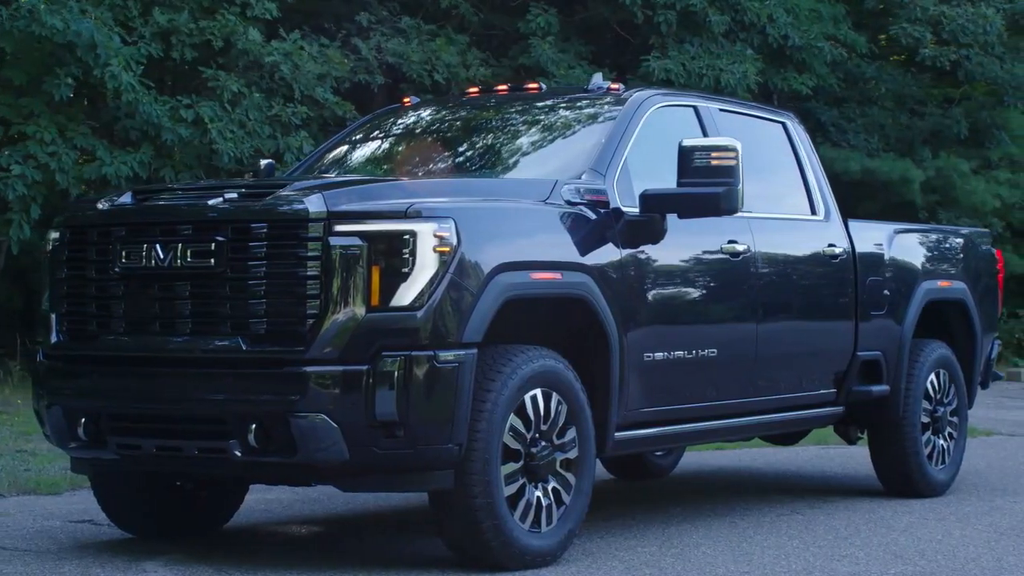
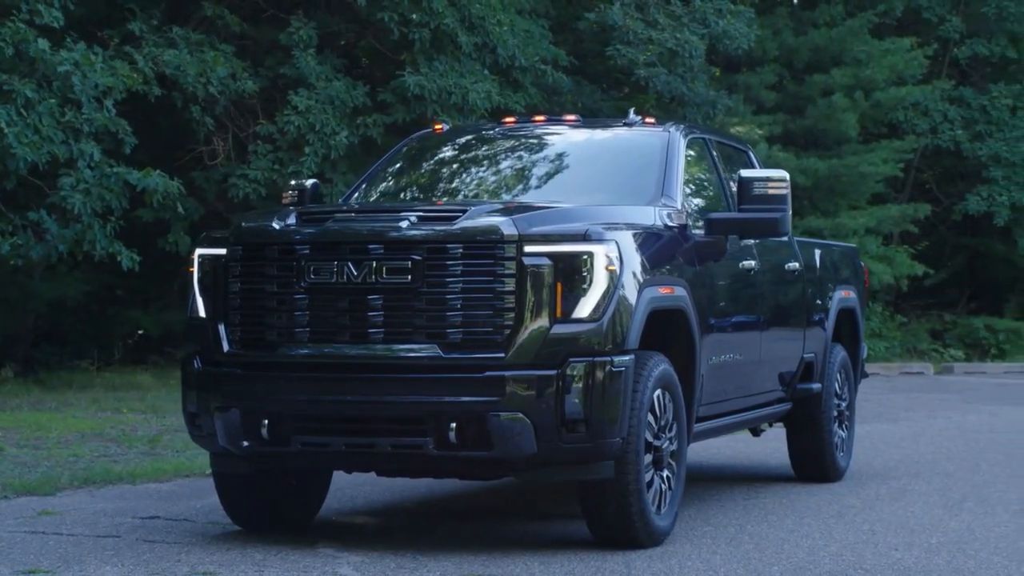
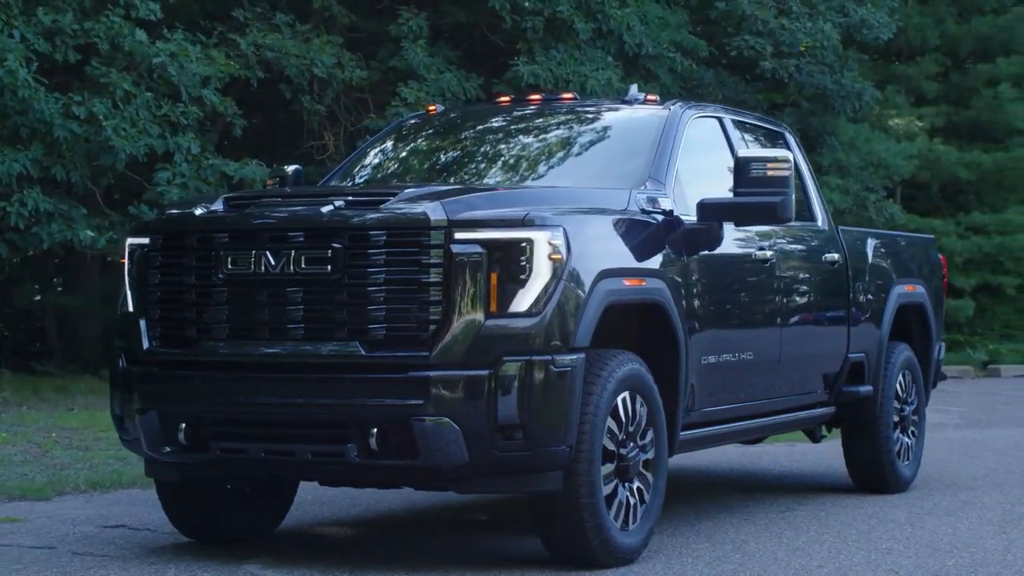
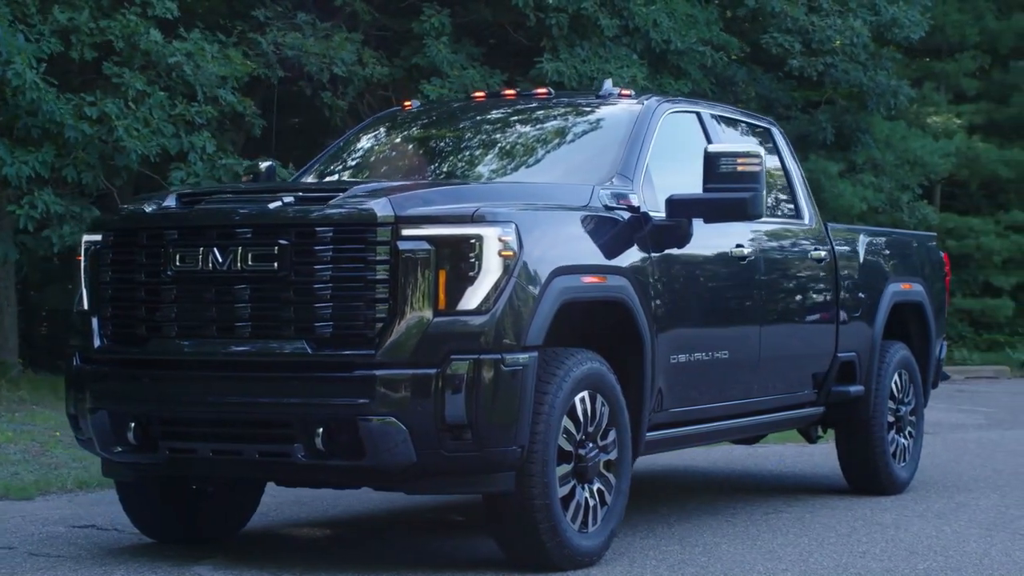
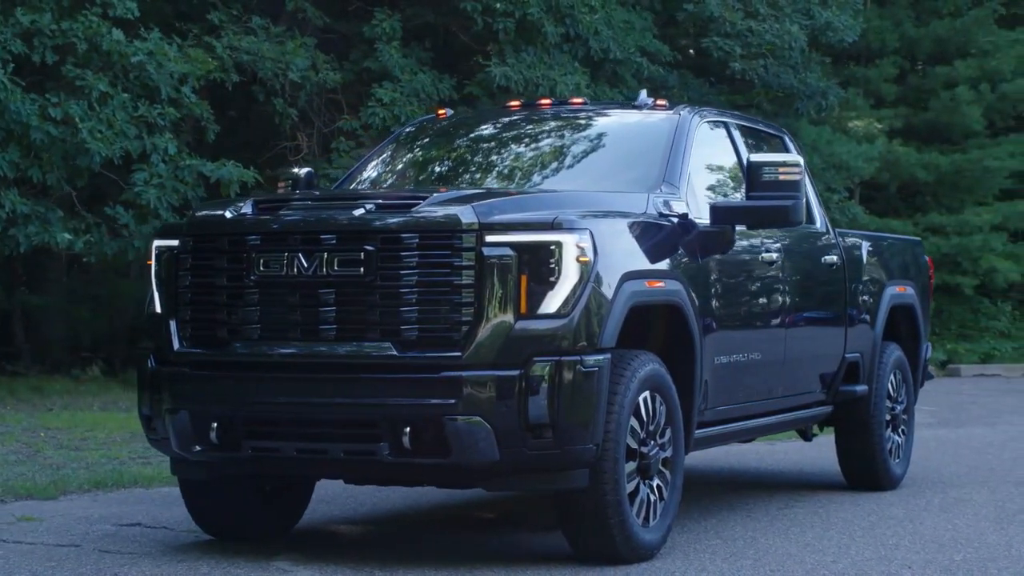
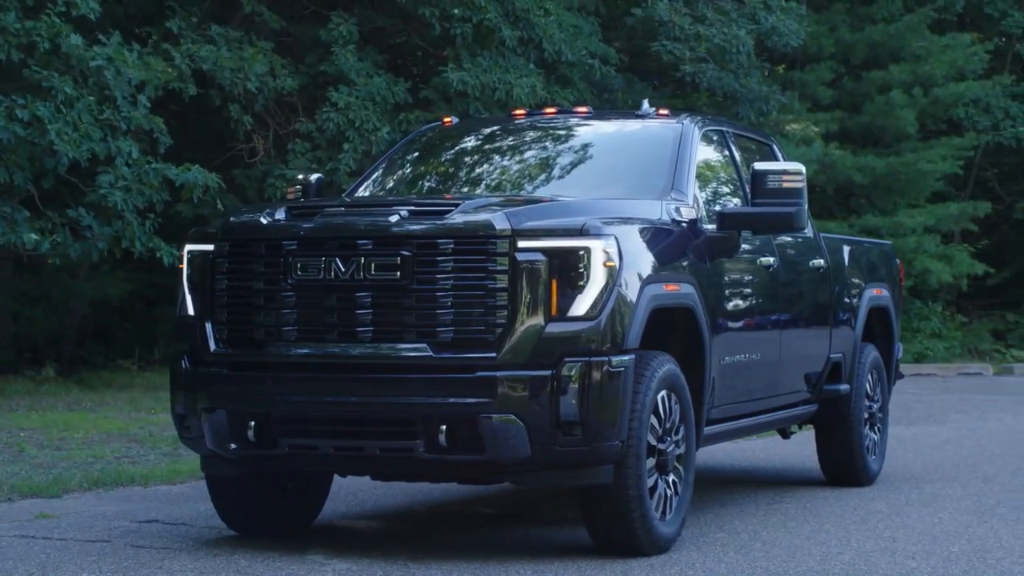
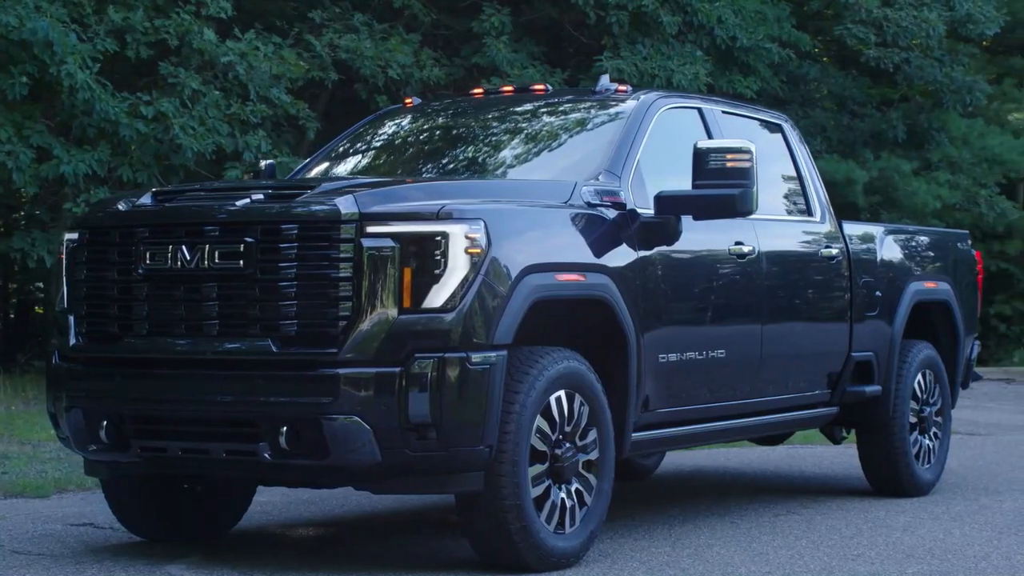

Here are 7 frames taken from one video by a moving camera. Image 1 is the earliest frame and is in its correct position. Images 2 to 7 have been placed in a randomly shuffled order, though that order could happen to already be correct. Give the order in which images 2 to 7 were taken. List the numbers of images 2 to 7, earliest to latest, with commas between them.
7, 4, 3, 5, 6, 2
